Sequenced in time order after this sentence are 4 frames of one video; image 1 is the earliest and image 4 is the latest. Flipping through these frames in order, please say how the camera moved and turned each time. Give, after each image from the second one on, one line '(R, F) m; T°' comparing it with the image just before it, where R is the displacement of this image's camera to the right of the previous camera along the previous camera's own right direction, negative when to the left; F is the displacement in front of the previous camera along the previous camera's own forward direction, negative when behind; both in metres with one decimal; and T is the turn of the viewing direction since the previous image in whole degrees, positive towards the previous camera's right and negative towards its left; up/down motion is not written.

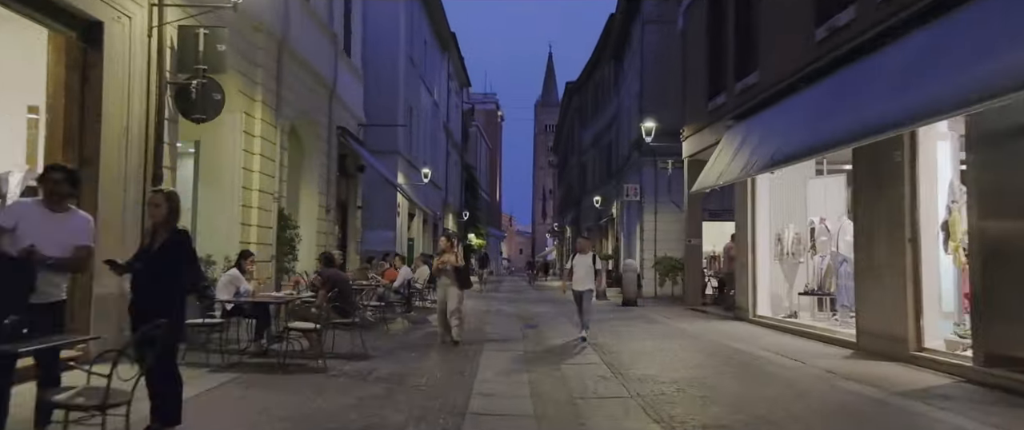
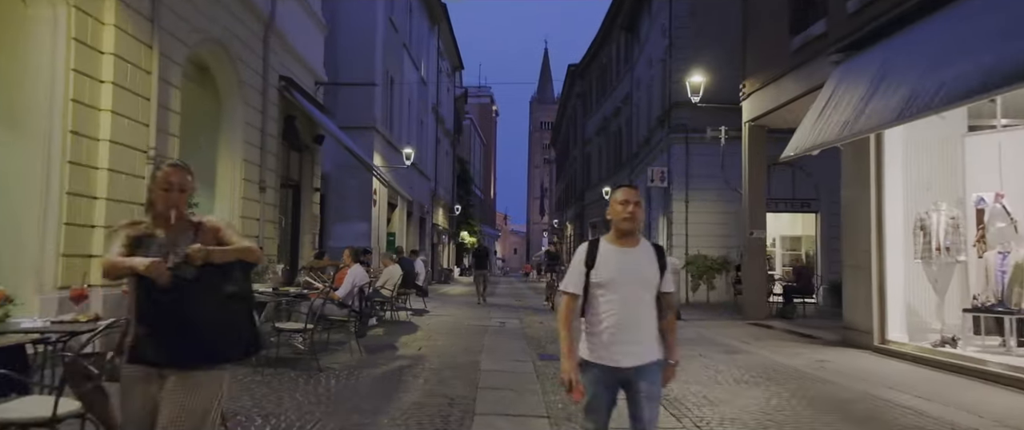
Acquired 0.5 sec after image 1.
(-0.2, +4.6) m; 0°
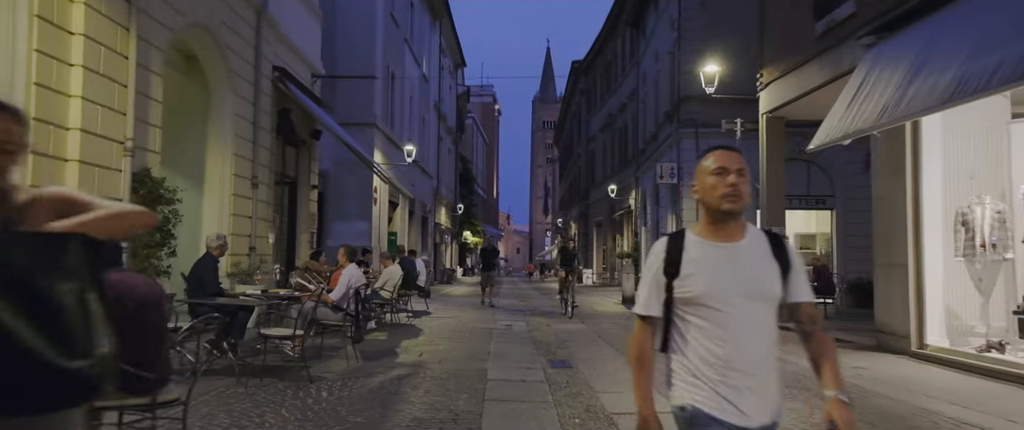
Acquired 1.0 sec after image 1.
(-0.1, +0.7) m; 0°
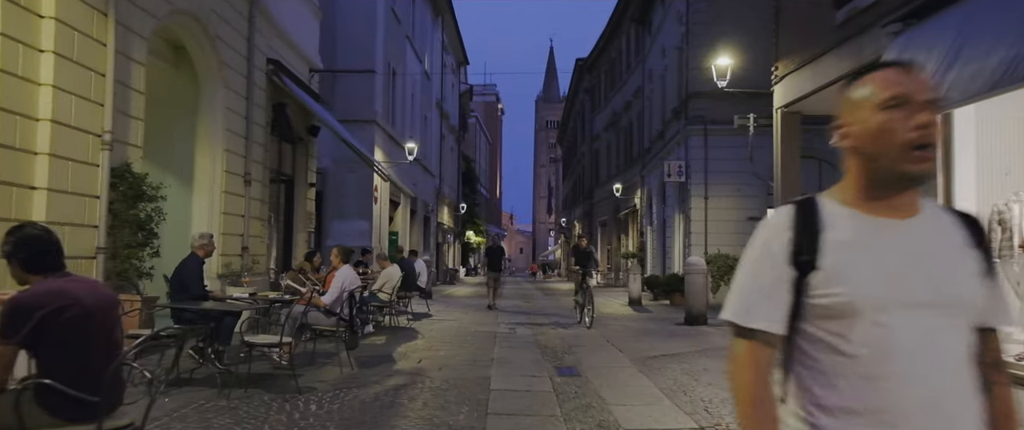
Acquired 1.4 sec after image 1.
(0.0, +0.5) m; 0°
